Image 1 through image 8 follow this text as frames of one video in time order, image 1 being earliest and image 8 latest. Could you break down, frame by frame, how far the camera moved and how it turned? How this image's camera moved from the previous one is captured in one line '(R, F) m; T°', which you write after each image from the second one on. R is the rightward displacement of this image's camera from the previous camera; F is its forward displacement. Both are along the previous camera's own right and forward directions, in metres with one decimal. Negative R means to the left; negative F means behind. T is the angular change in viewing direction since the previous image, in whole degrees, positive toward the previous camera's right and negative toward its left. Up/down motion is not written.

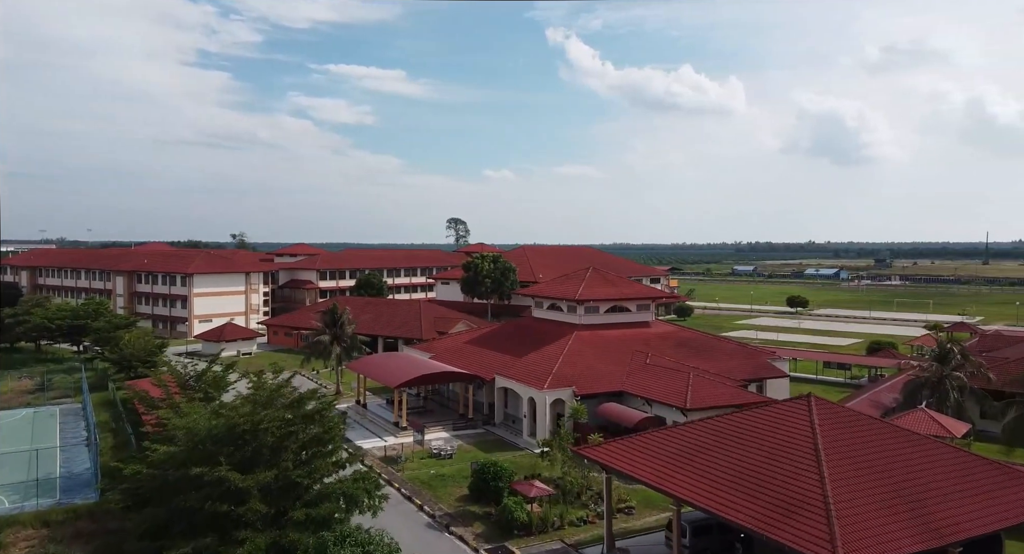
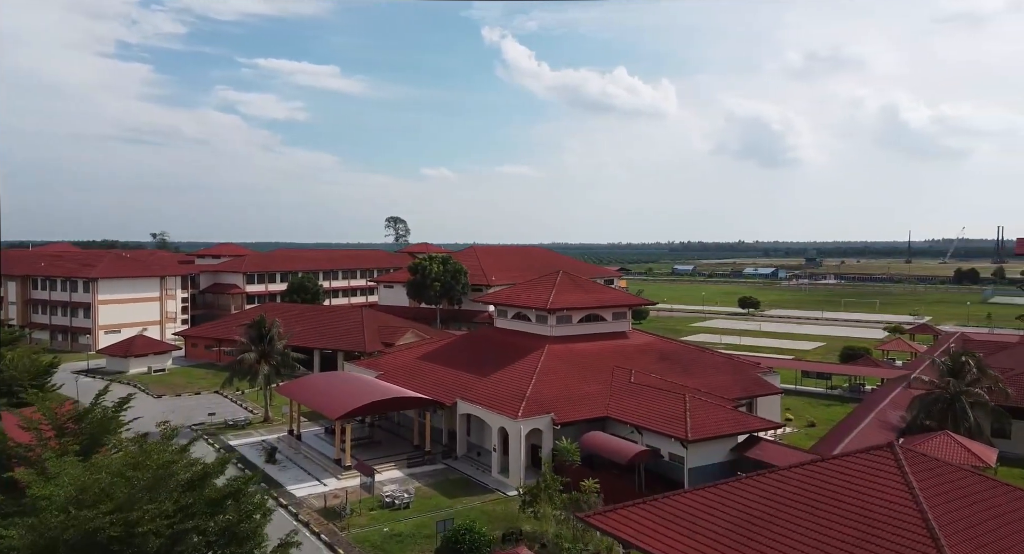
(-0.9, +4.4) m; +5°
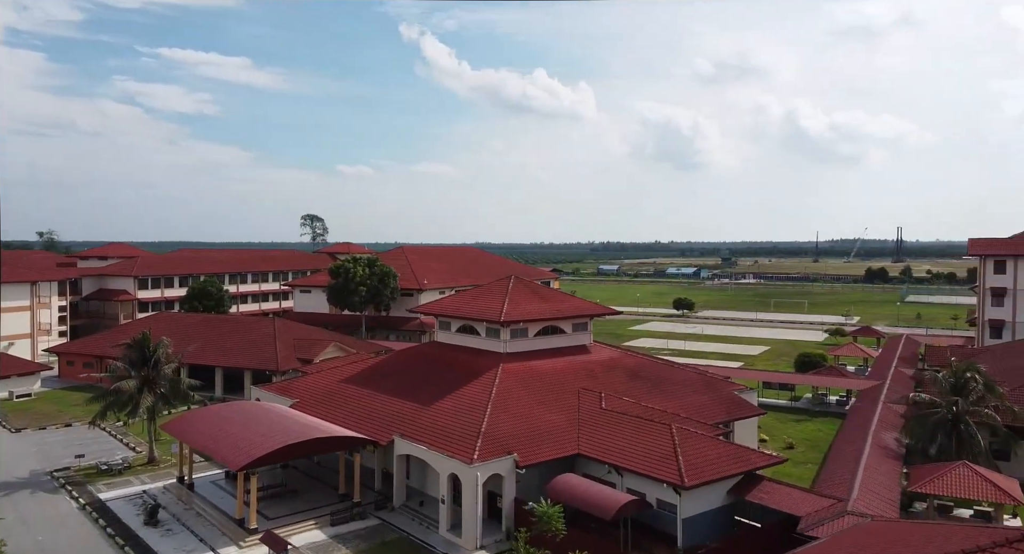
(-0.8, +4.4) m; +6°
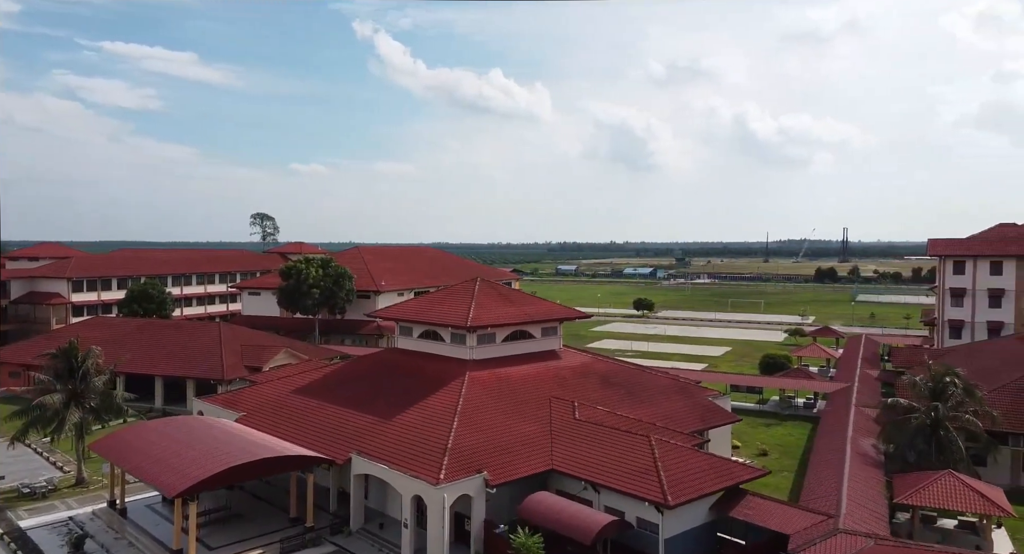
(-0.3, +1.4) m; +3°
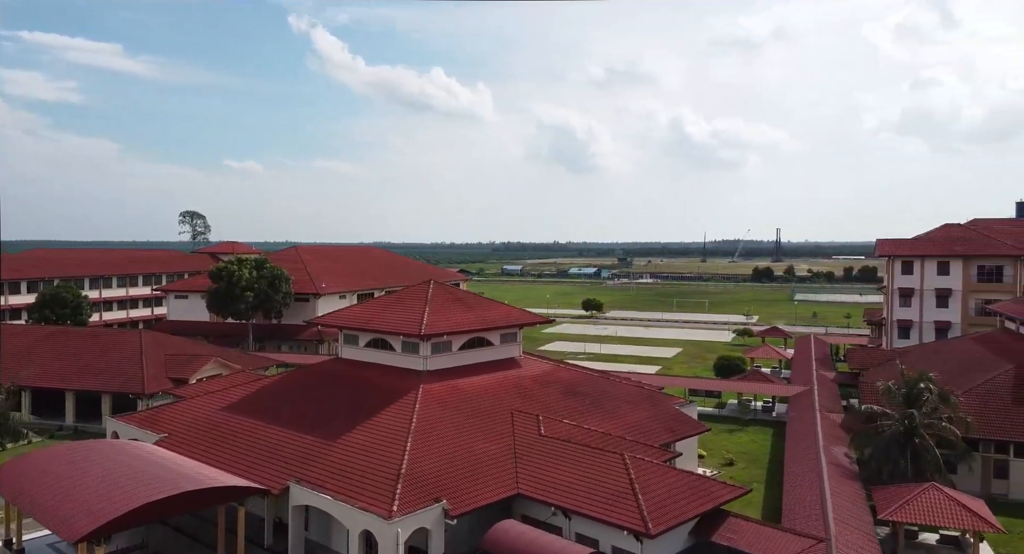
(-0.4, +1.8) m; +5°
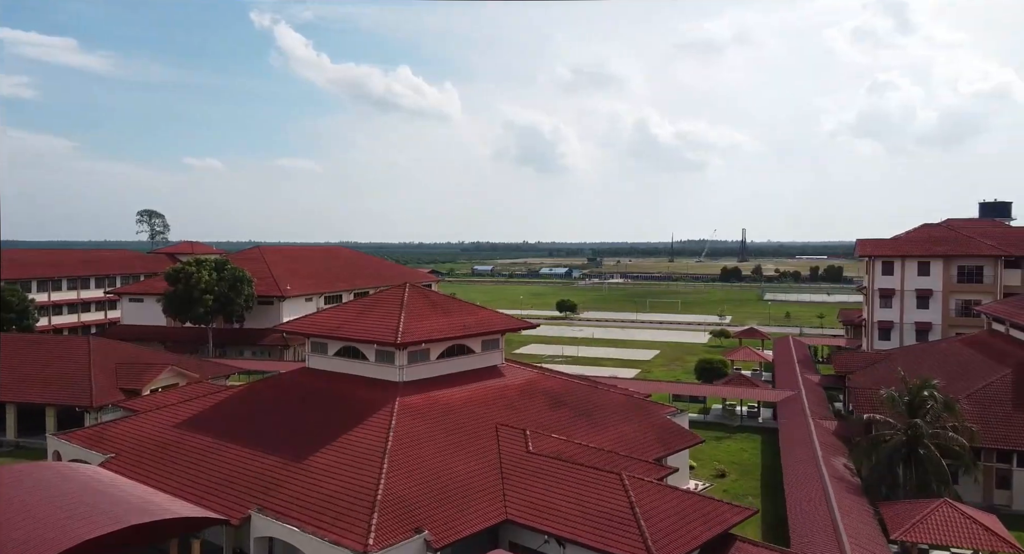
(-0.4, +1.5) m; +2°
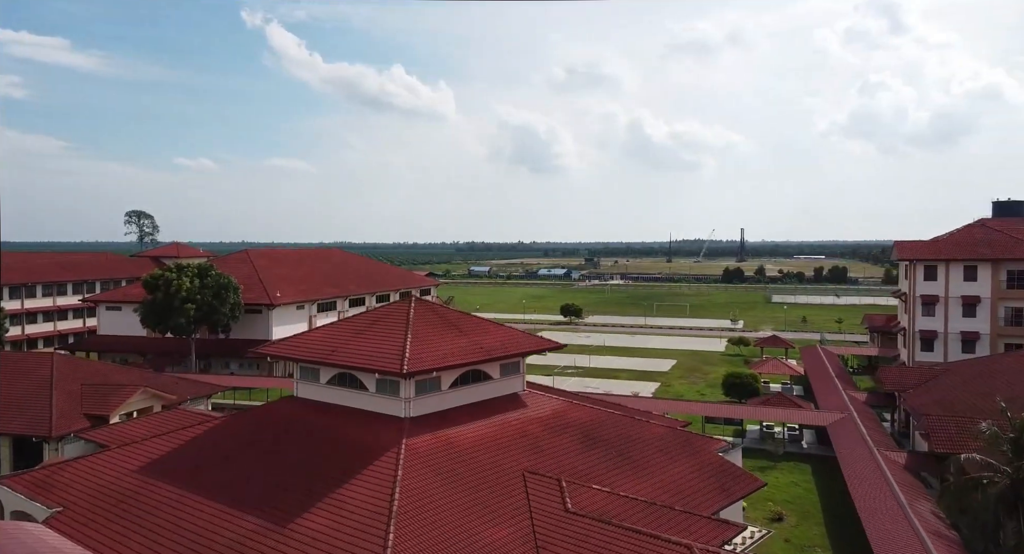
(-0.7, +3.4) m; 0°
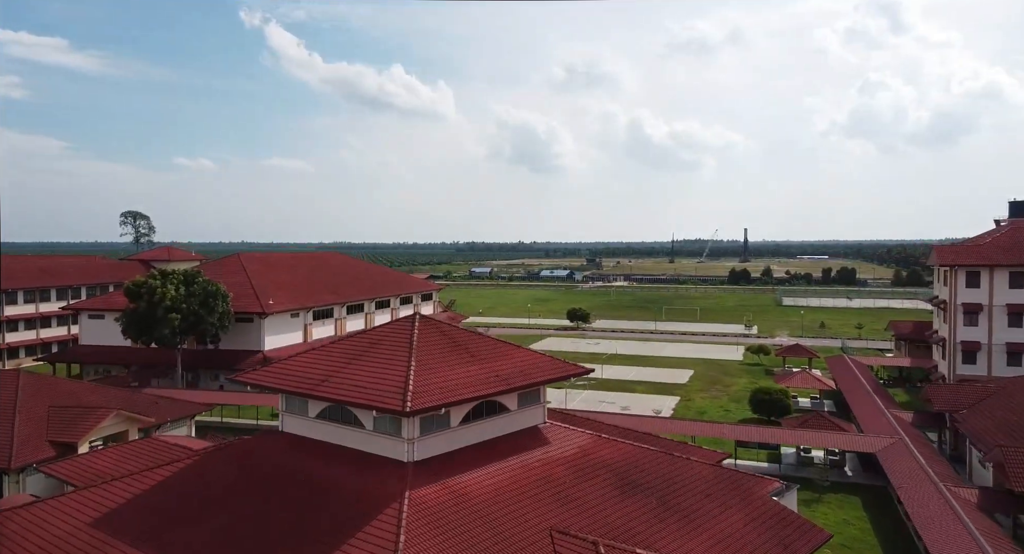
(-0.4, +2.7) m; 0°
